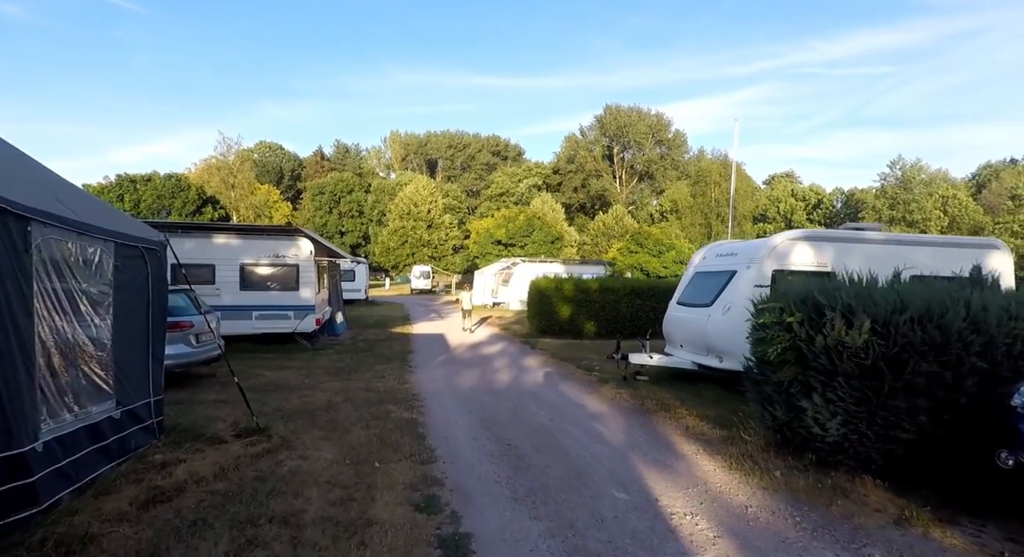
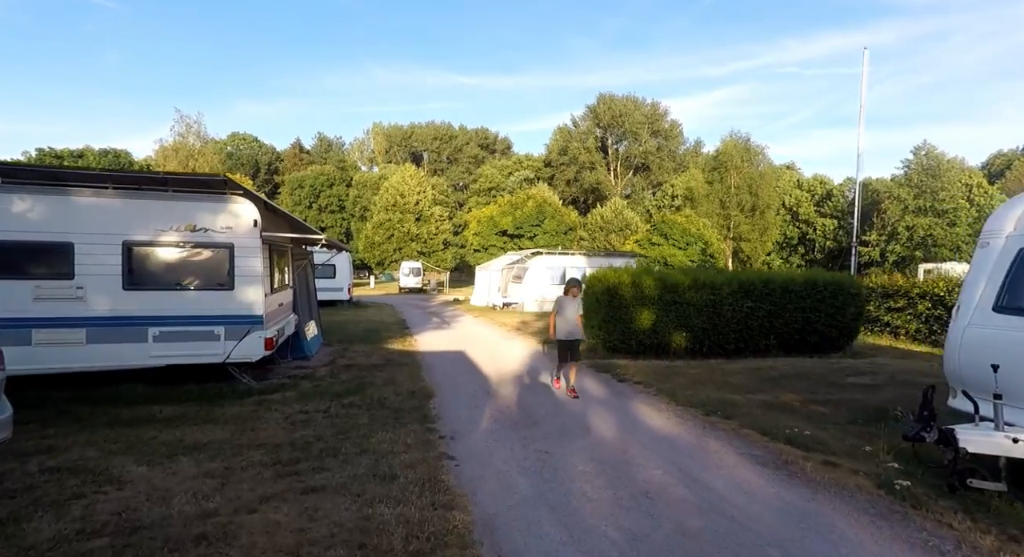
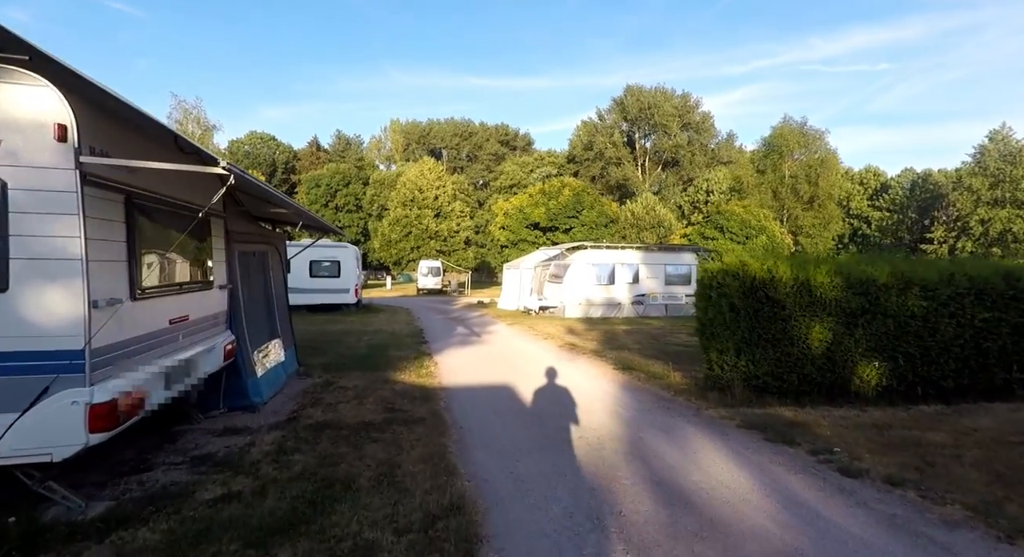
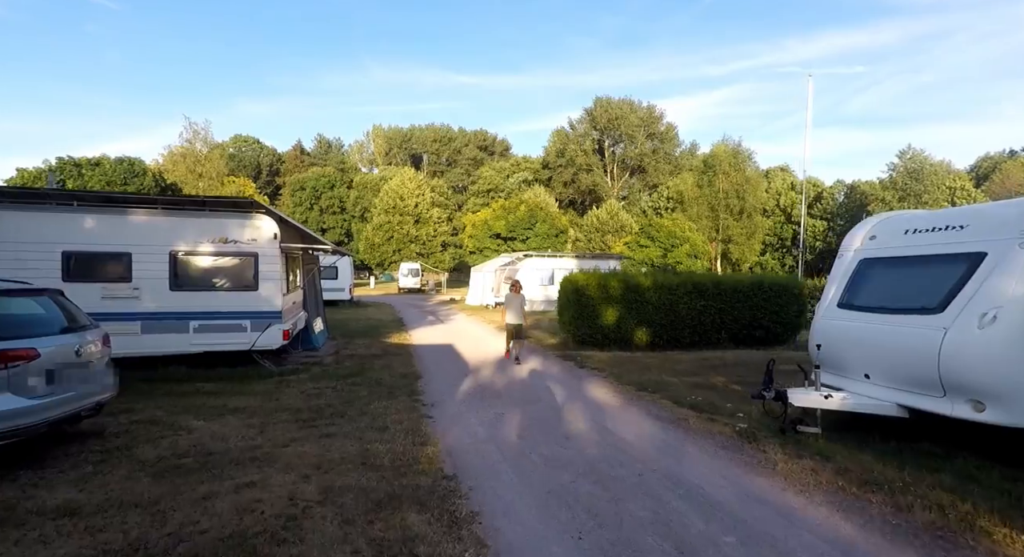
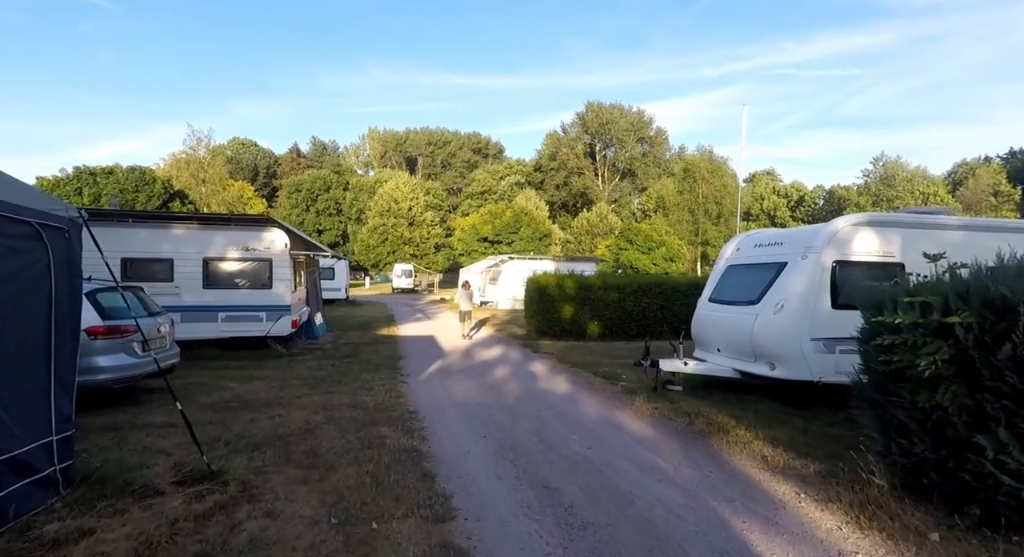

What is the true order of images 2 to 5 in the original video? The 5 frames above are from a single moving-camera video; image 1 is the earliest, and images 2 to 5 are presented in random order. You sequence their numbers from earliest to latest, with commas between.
5, 4, 2, 3
